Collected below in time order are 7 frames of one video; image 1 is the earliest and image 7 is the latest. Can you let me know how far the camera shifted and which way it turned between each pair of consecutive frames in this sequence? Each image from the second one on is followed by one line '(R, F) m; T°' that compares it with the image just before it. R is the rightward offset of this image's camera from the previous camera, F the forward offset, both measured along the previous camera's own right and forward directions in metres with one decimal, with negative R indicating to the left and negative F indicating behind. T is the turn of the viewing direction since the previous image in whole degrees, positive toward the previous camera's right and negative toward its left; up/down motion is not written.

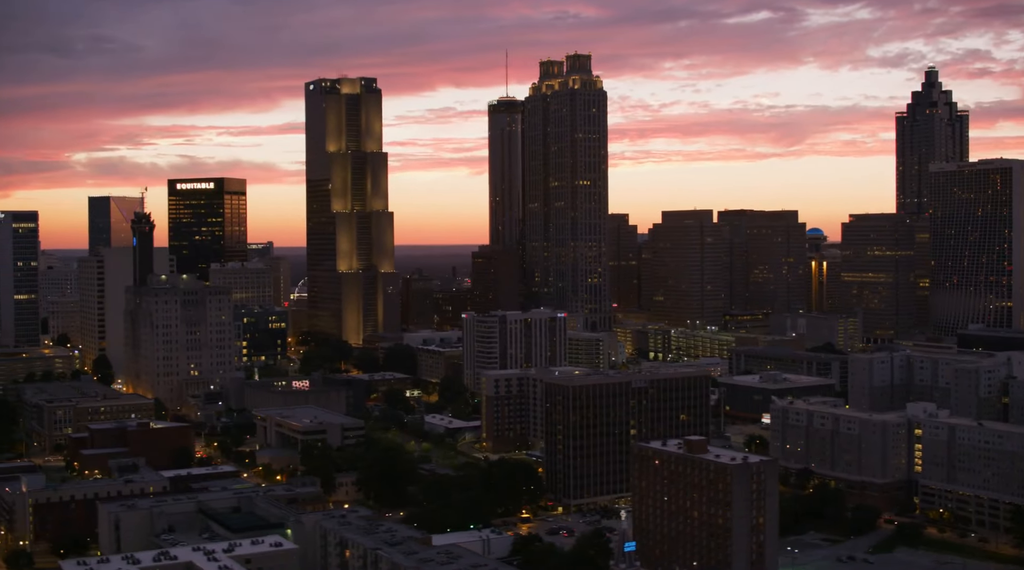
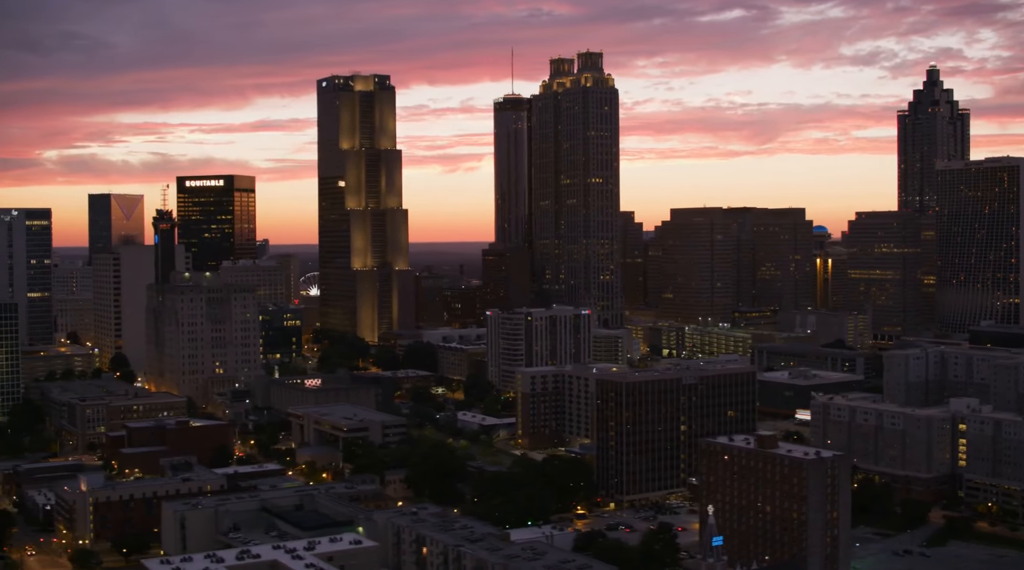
(-2.9, 0.0) m; +1°
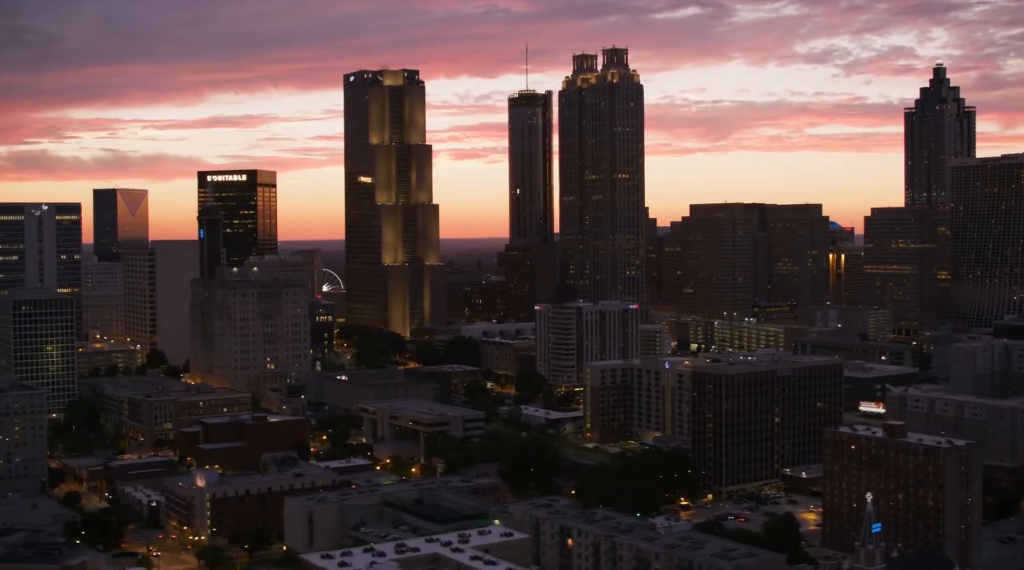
(-5.4, 0.0) m; +2°
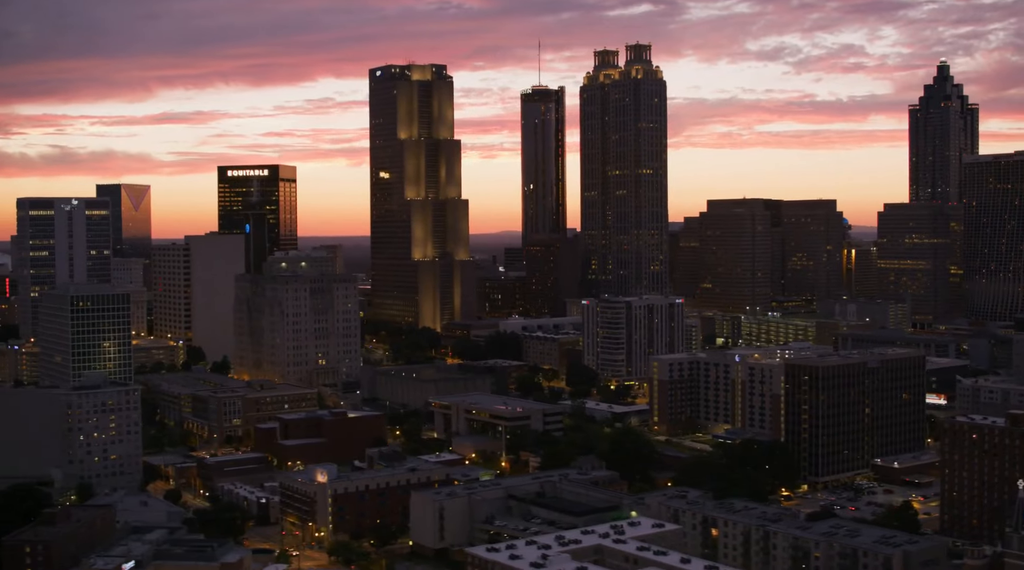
(-5.5, +0.1) m; +2°
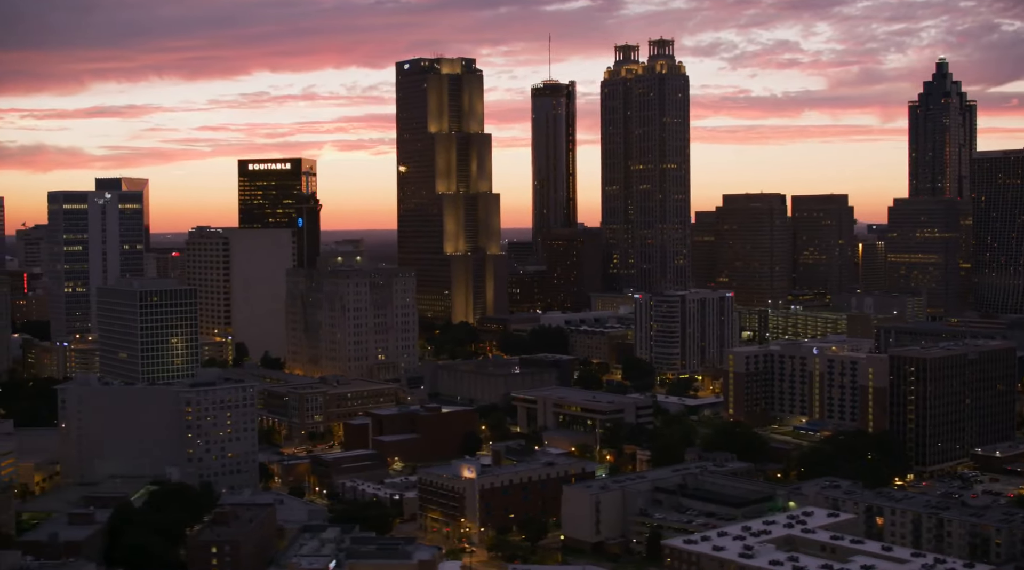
(-6.8, +0.2) m; +3°
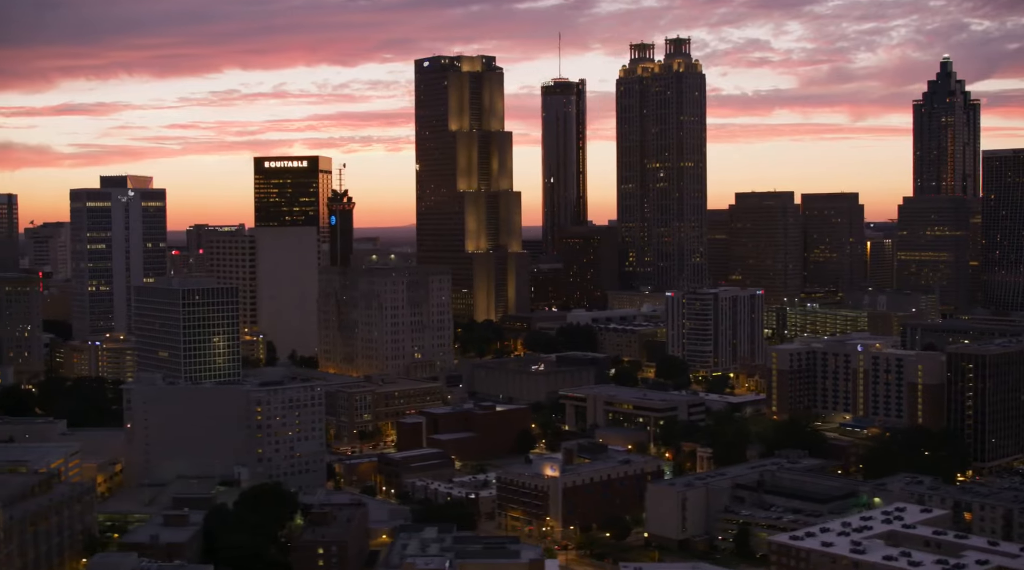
(-3.6, +0.1) m; +1°
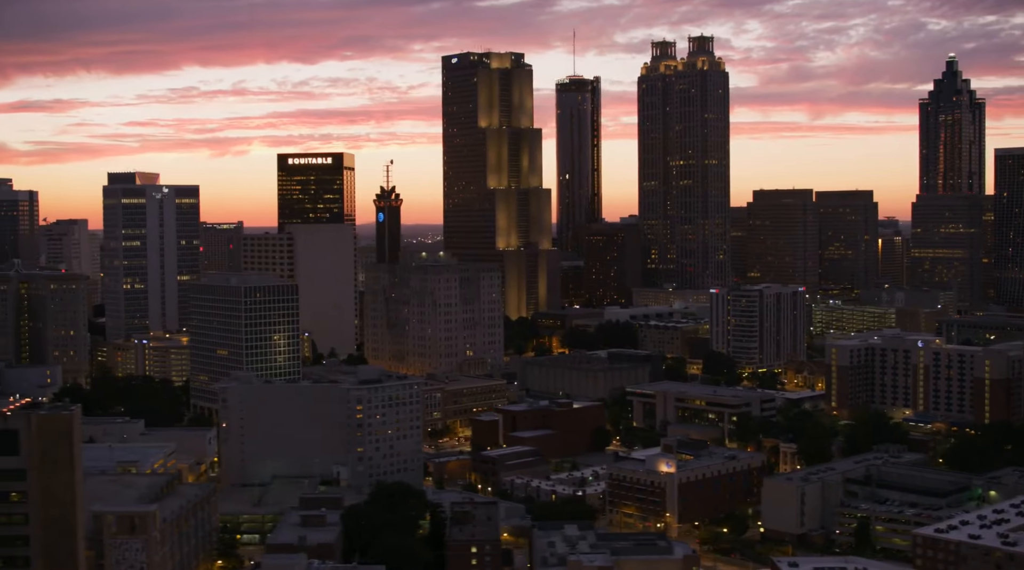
(-5.0, +0.1) m; +2°
